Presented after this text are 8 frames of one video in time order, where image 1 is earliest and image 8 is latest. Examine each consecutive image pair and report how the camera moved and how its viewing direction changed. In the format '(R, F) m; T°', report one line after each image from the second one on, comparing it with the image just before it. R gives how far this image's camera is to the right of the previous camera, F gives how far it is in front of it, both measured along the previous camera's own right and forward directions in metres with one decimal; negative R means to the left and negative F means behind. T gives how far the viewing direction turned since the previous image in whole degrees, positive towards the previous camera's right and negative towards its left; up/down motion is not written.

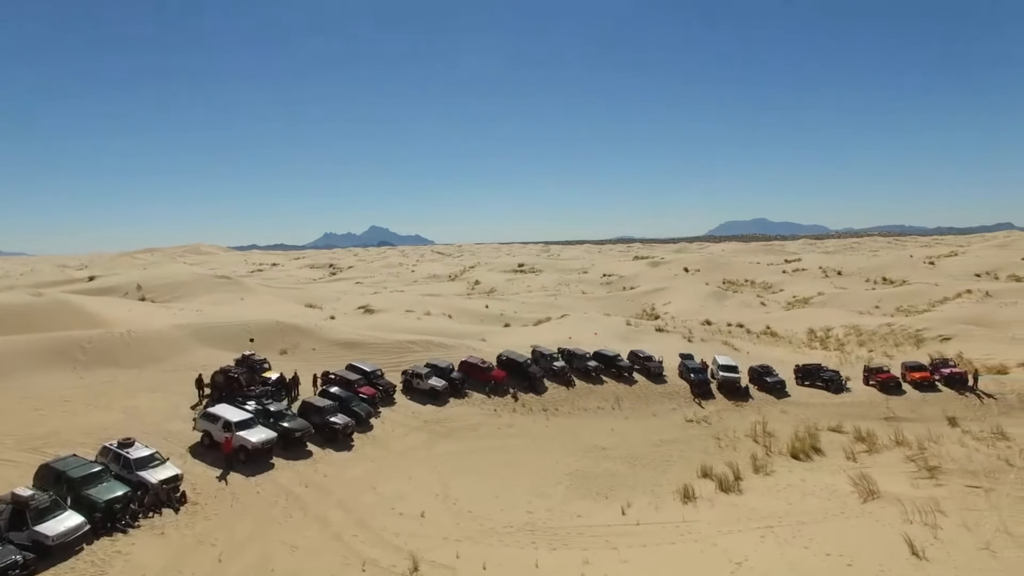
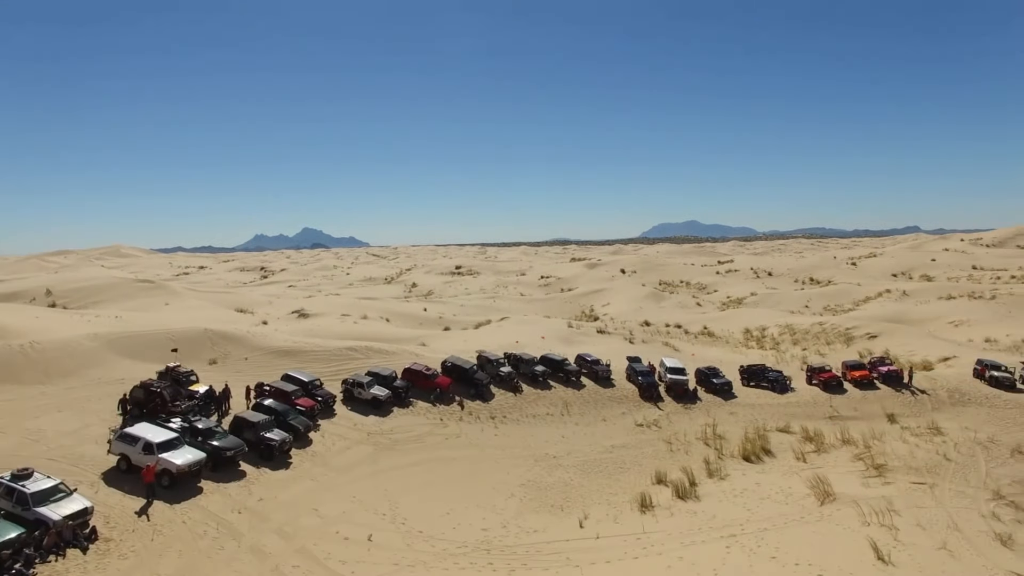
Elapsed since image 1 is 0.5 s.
(-0.3, +0.8) m; +5°
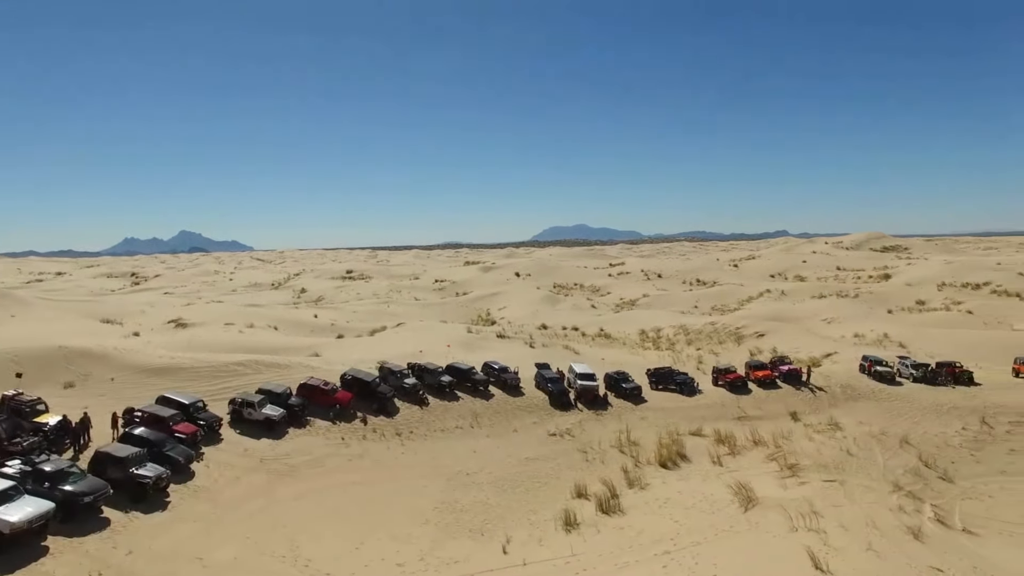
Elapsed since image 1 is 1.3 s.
(-0.4, +1.2) m; +9°
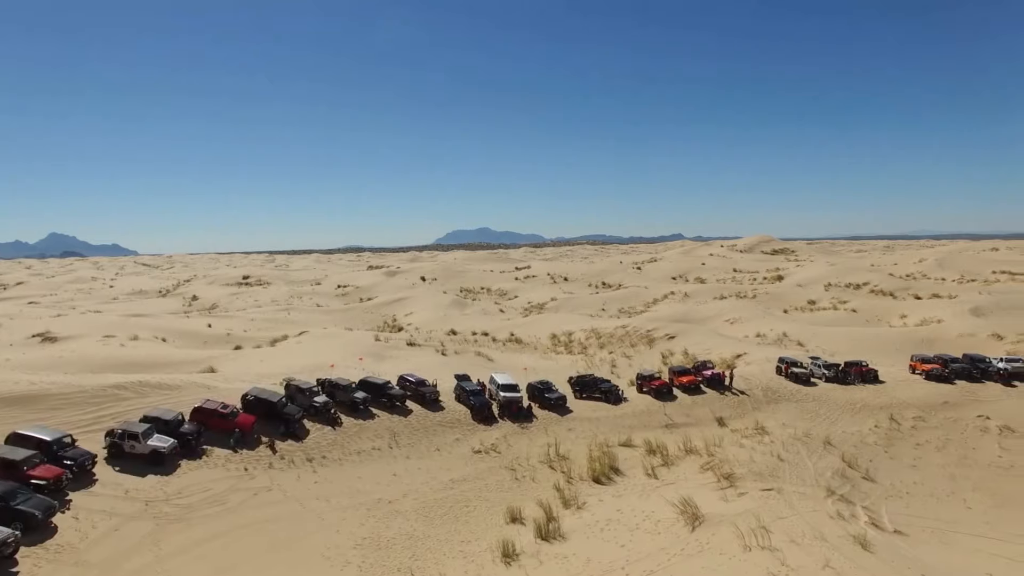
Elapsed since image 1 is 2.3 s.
(-0.4, +1.3) m; +8°
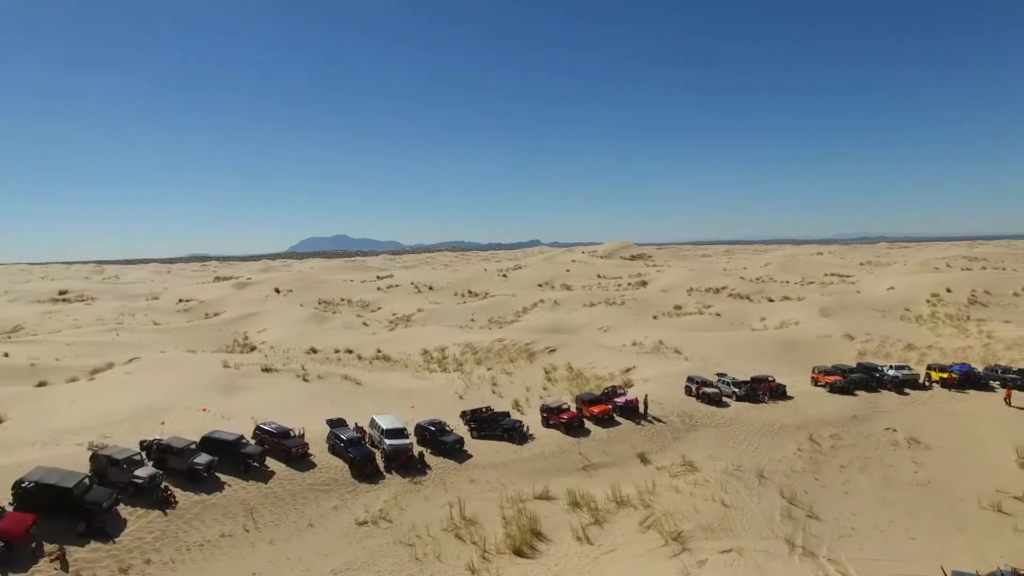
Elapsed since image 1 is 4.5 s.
(-0.7, +3.6) m; +11°
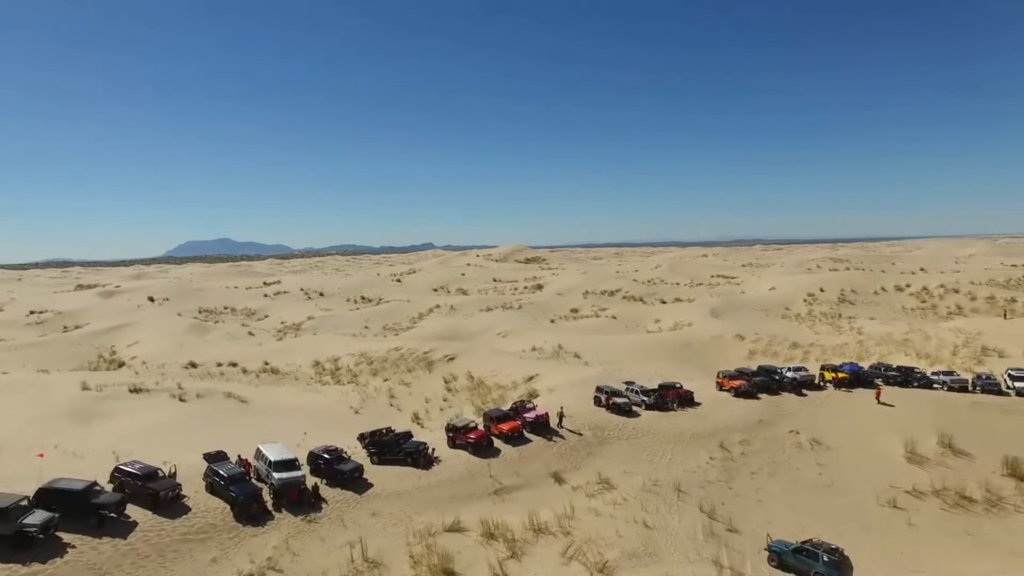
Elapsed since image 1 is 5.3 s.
(-0.2, +1.4) m; +9°
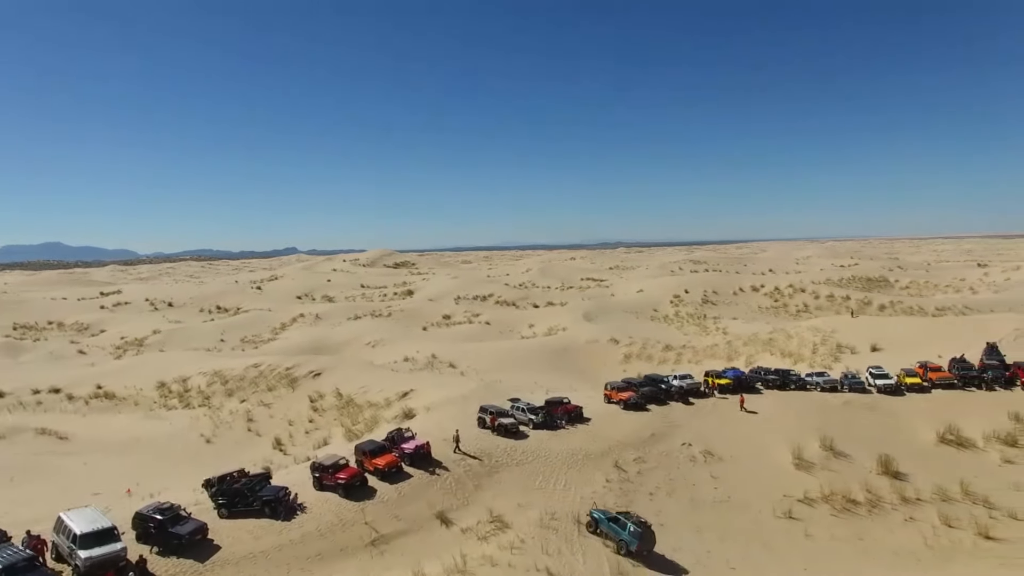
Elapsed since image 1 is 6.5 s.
(-0.1, +2.2) m; +11°
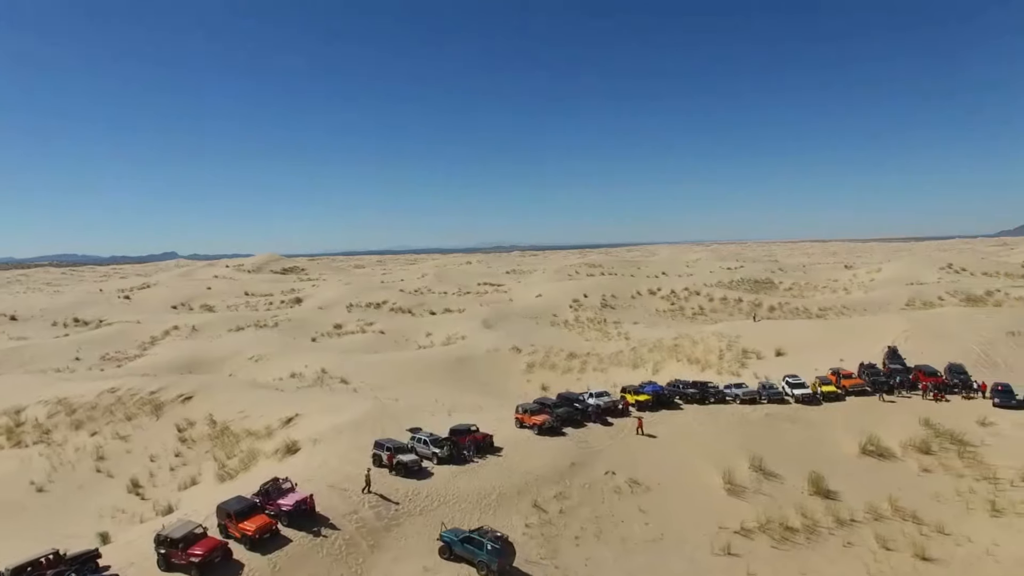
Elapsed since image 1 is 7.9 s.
(-0.1, +2.9) m; +8°
